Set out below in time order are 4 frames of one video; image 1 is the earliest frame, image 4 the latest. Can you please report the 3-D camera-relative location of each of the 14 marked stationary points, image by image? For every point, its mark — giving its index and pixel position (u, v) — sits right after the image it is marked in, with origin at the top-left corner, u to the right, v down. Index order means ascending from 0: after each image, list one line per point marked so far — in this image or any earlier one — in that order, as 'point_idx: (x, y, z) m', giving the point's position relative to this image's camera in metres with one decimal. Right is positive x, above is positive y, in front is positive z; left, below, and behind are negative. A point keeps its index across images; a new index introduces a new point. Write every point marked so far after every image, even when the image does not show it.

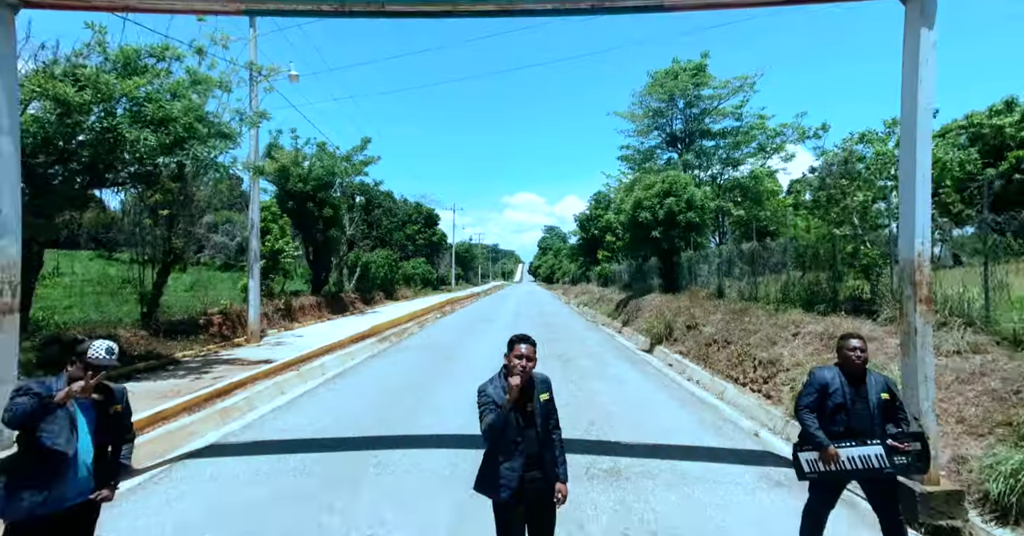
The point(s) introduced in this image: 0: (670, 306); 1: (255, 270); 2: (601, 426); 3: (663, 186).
0: (+4.9, -1.2, +15.4) m
1: (-6.4, -0.1, +12.3) m
2: (+1.0, -1.8, +5.8) m
3: (+5.9, +3.2, +19.4) m
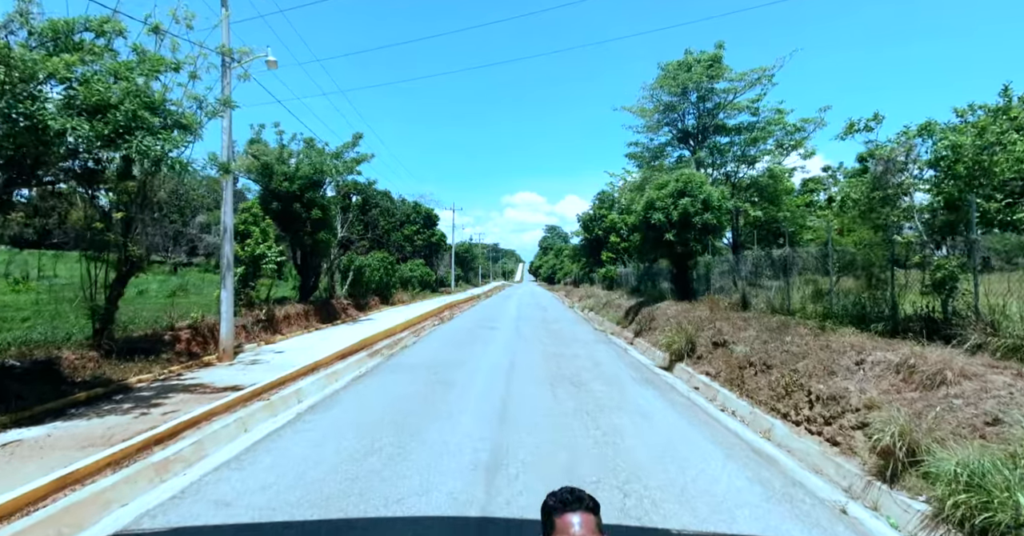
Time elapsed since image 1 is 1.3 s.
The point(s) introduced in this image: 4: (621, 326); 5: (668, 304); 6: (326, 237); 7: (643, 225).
0: (+5.0, -1.4, +14.0) m
1: (-6.3, -0.3, +11.0) m
2: (+1.1, -2.1, +4.5) m
3: (+6.0, +3.0, +18.0) m
4: (+4.2, -2.3, +19.1) m
5: (+5.4, -1.2, +17.1) m
6: (-6.6, +1.1, +17.6) m
7: (+5.0, +1.7, +18.9) m
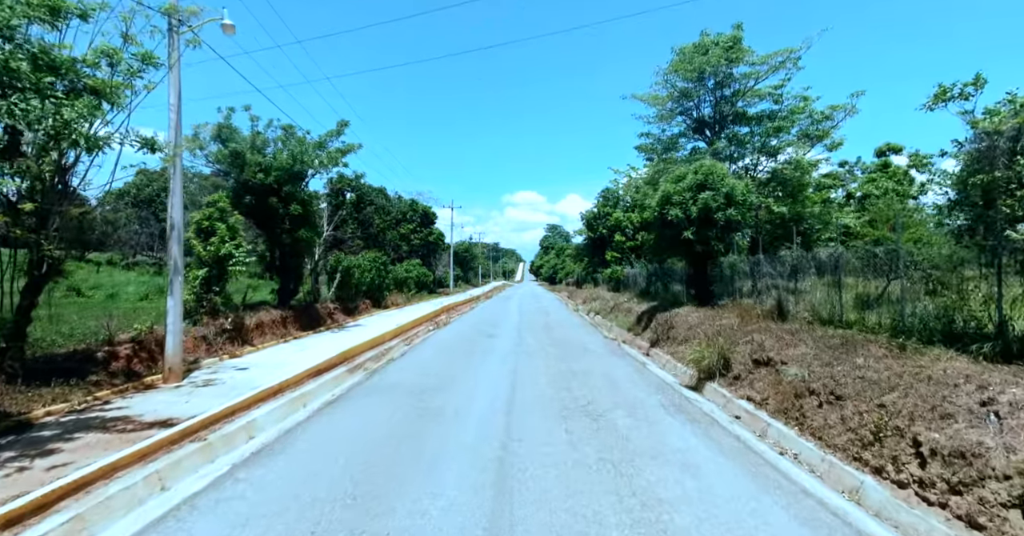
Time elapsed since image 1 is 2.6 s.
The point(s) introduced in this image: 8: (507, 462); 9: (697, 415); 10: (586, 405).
0: (+5.0, -1.4, +12.3) m
1: (-6.2, -0.3, +9.3) m
2: (+1.2, -2.1, +2.7) m
3: (+6.0, +3.0, +16.3) m
4: (+4.3, -2.3, +17.3) m
5: (+5.5, -1.3, +15.4) m
6: (-6.6, +1.0, +15.8) m
7: (+5.0, +1.6, +17.2) m
8: (-0.1, -2.2, +5.6) m
9: (+2.9, -2.3, +7.6) m
10: (+1.2, -2.2, +7.9) m
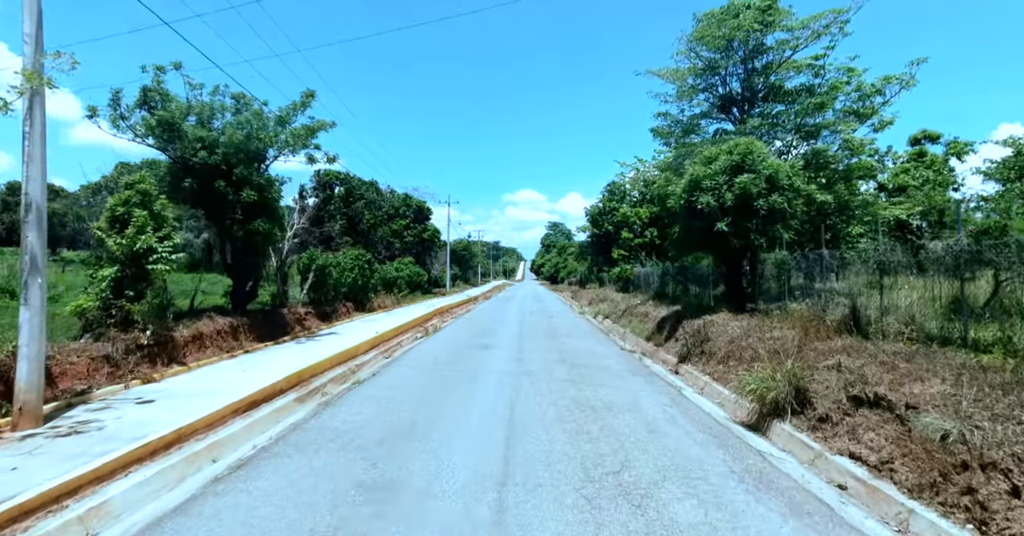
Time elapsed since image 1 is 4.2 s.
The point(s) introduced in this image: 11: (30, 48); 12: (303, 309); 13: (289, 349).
0: (+5.0, -1.4, +9.6) m
1: (-6.3, -0.3, +6.6) m
2: (+1.1, -2.1, 0.0) m
3: (+6.0, +3.0, +13.6) m
4: (+4.2, -2.3, +14.6) m
5: (+5.4, -1.3, +12.7) m
6: (-6.6, +1.1, +13.1) m
7: (+5.0, +1.7, +14.5) m
8: (-0.1, -2.2, +2.9) m
9: (+2.8, -2.2, +5.0) m
10: (+1.1, -2.2, +5.2) m
11: (-6.2, +2.8, +6.4) m
12: (-7.4, -1.5, +17.6) m
13: (-5.9, -2.2, +13.3) m
